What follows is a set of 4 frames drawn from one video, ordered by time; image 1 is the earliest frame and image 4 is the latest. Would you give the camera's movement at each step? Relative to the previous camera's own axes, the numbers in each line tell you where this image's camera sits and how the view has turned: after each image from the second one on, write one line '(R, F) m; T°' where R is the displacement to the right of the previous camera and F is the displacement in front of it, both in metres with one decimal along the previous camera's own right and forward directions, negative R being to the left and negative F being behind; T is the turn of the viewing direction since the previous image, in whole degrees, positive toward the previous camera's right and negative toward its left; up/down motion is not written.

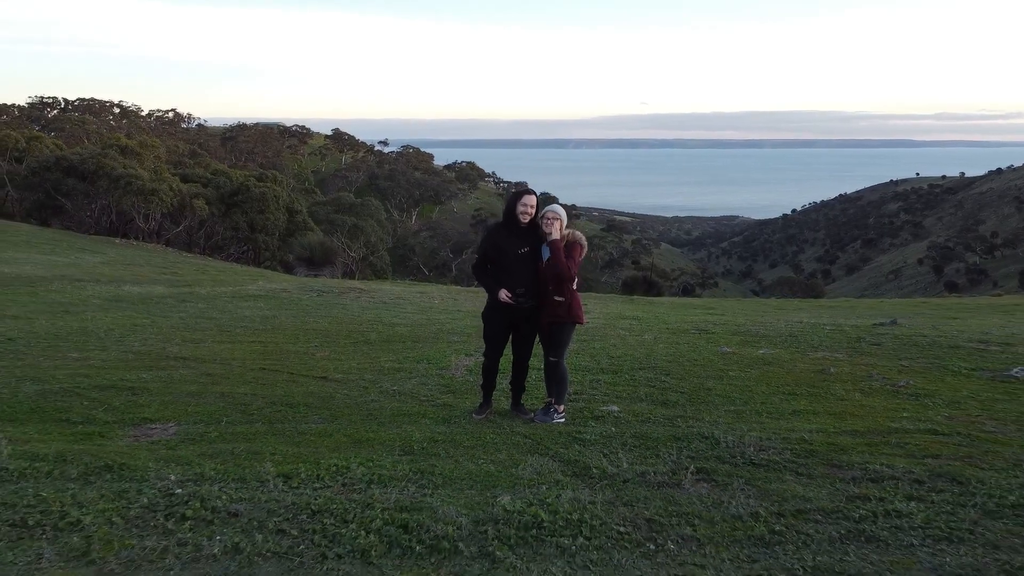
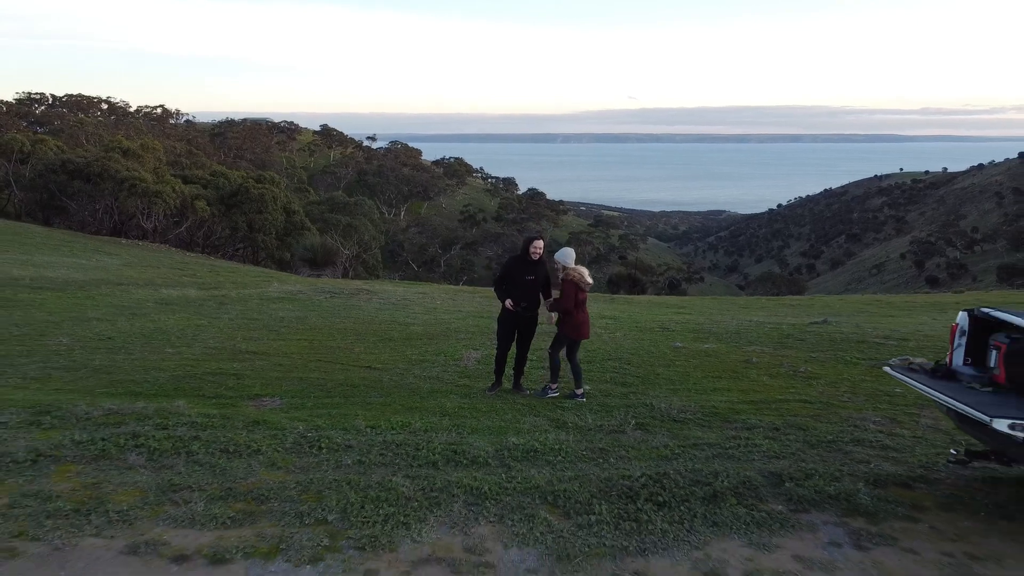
(-0.1, -1.9) m; +1°
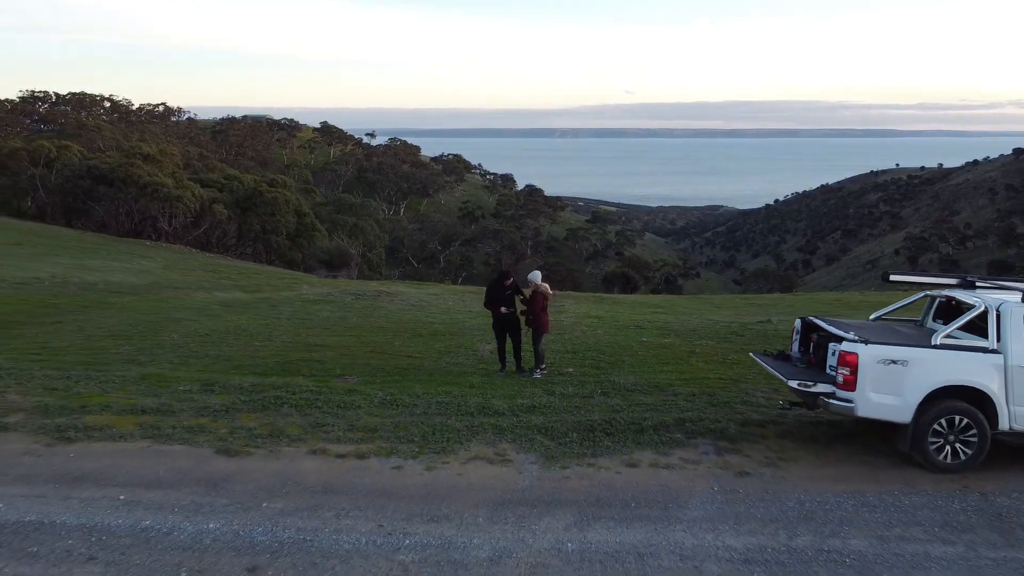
(-0.1, -2.7) m; 0°
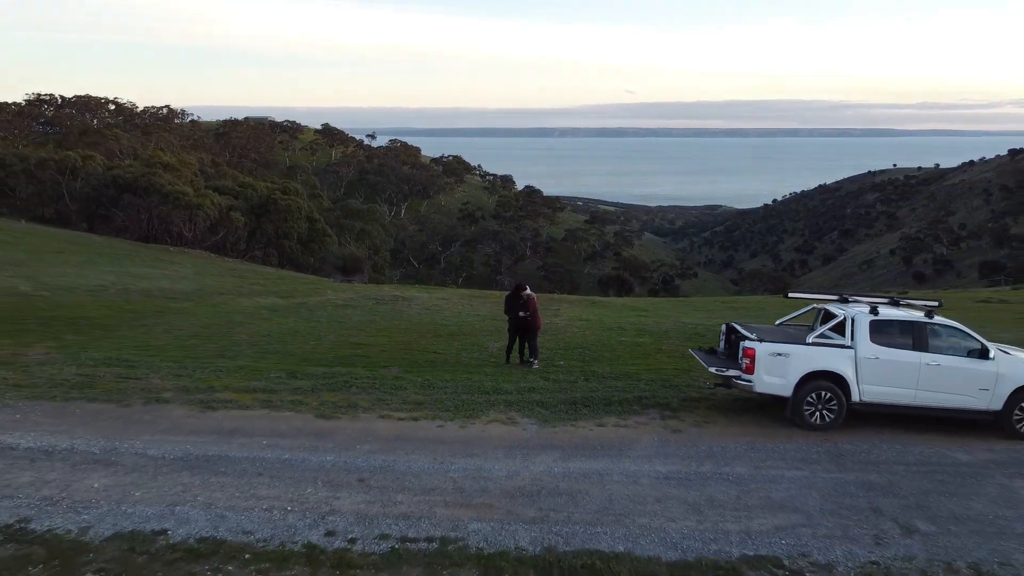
(-0.1, -2.8) m; 0°
